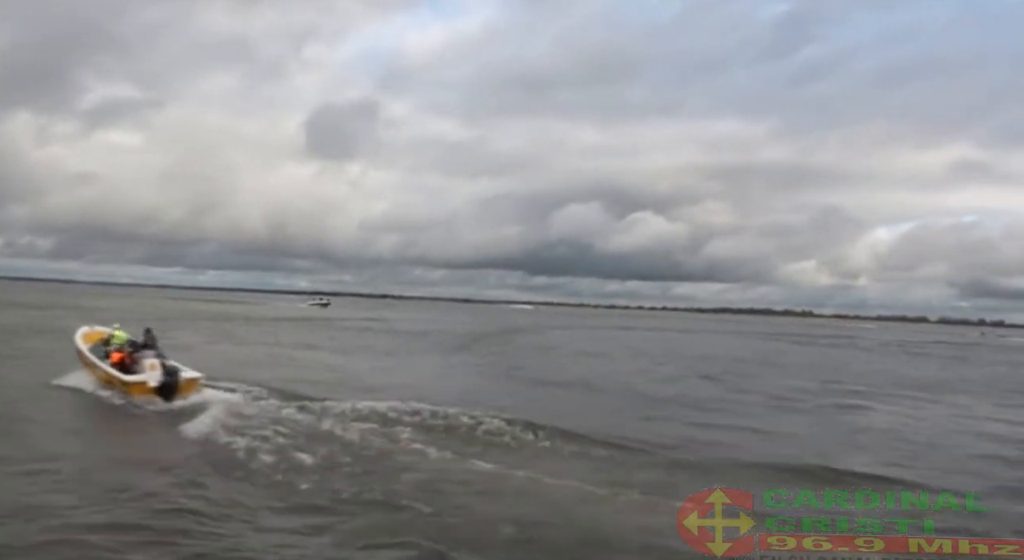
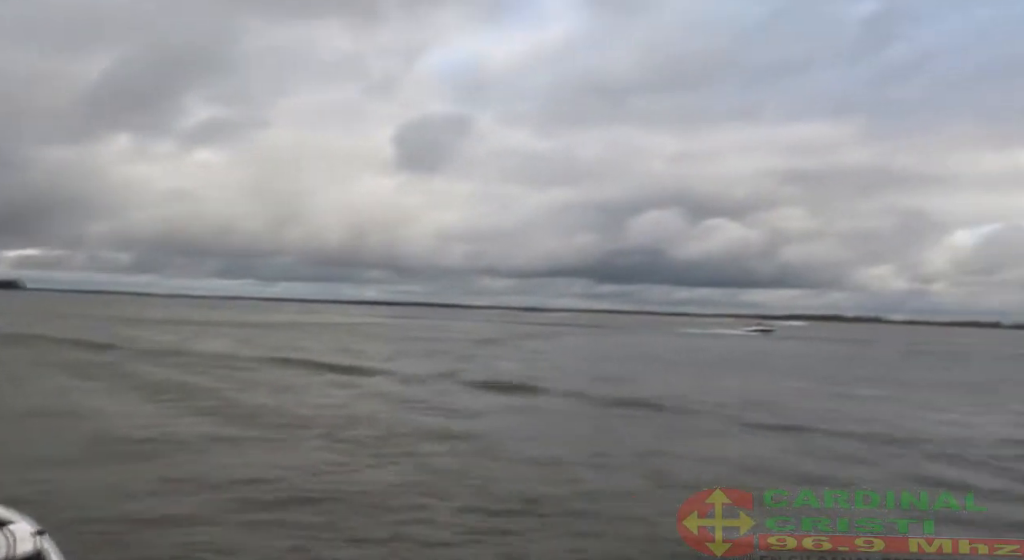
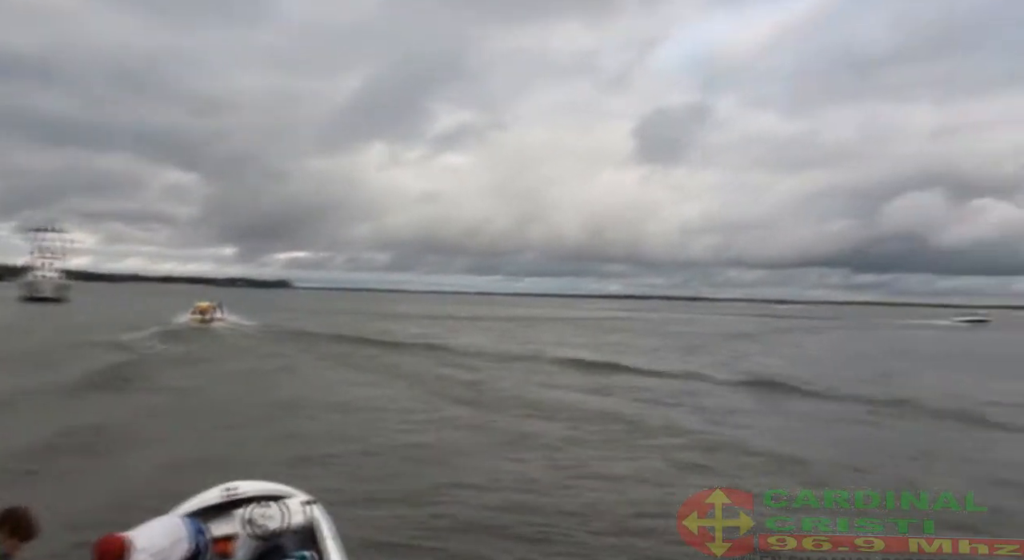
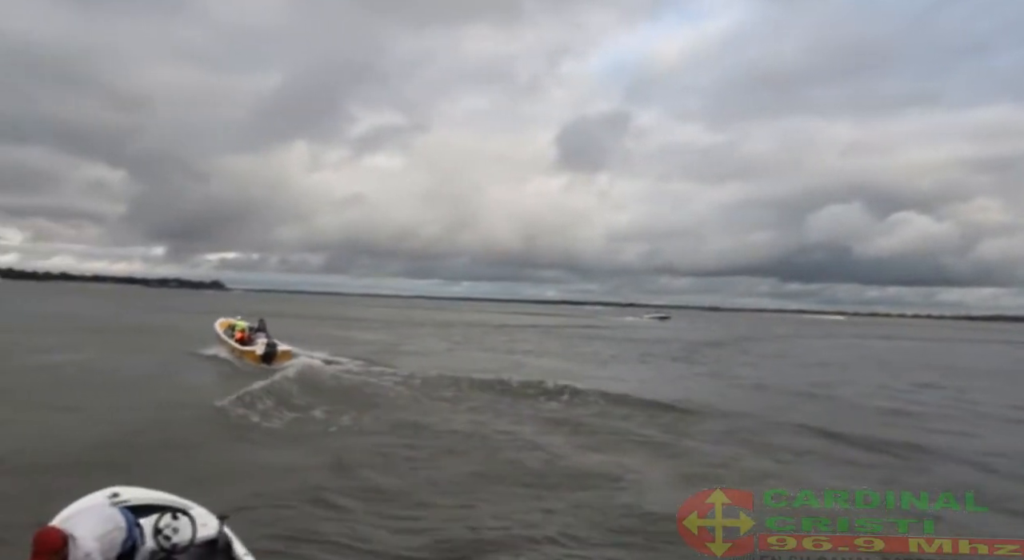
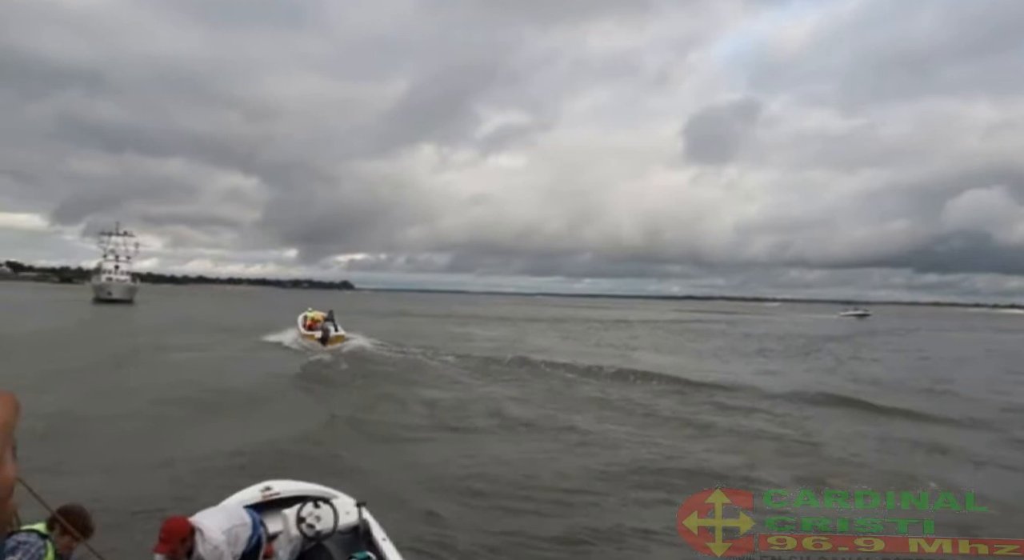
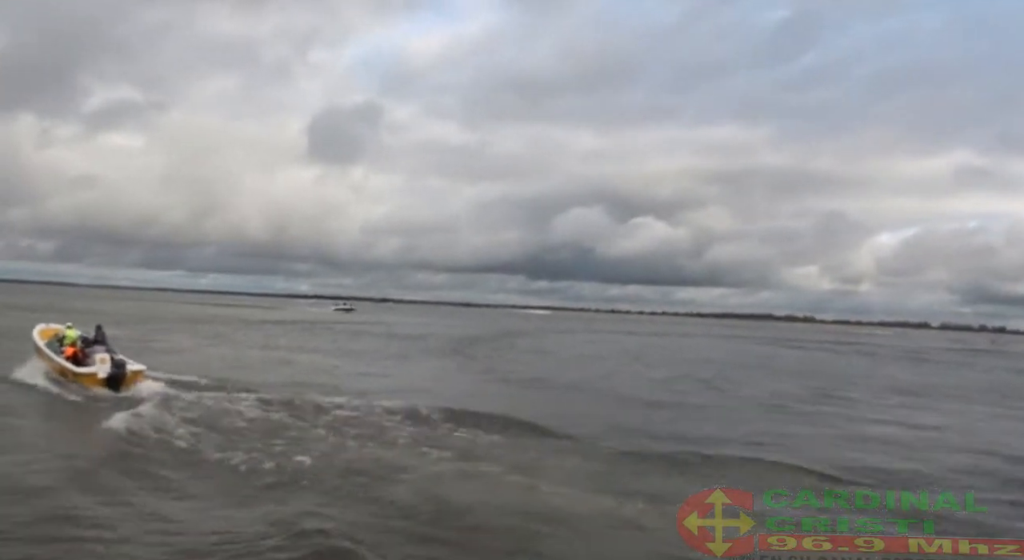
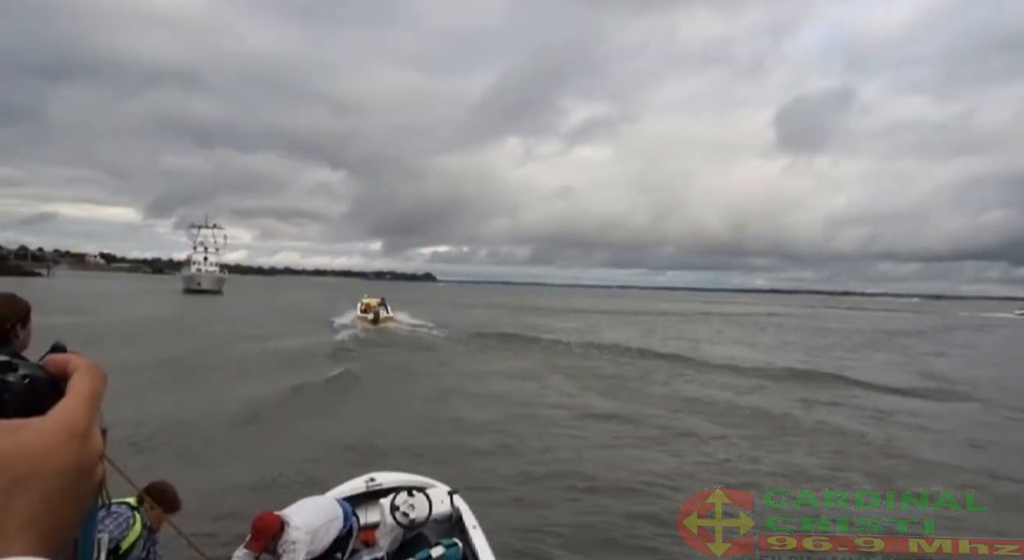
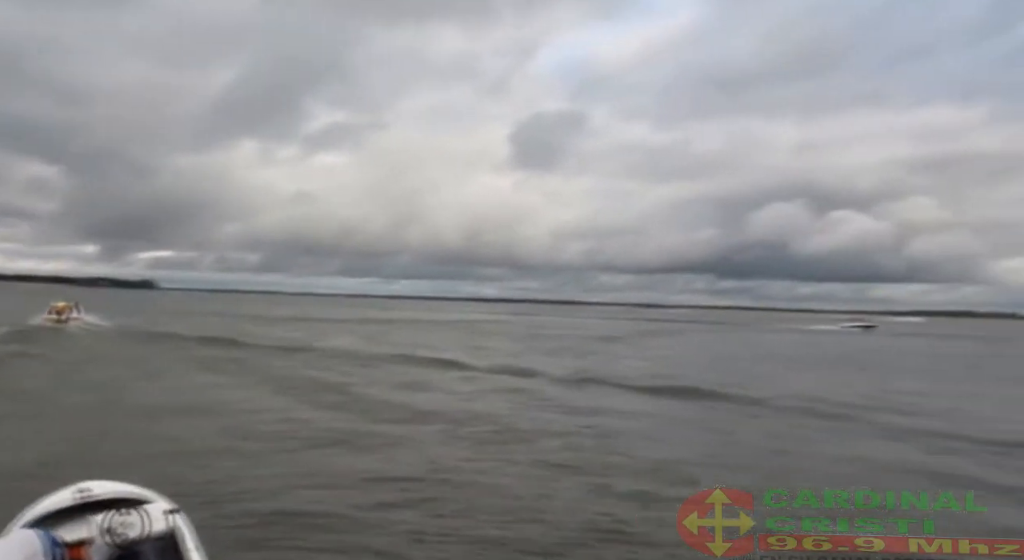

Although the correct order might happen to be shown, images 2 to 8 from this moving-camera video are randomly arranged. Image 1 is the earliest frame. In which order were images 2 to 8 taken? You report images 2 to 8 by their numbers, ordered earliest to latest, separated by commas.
6, 4, 5, 7, 3, 8, 2
